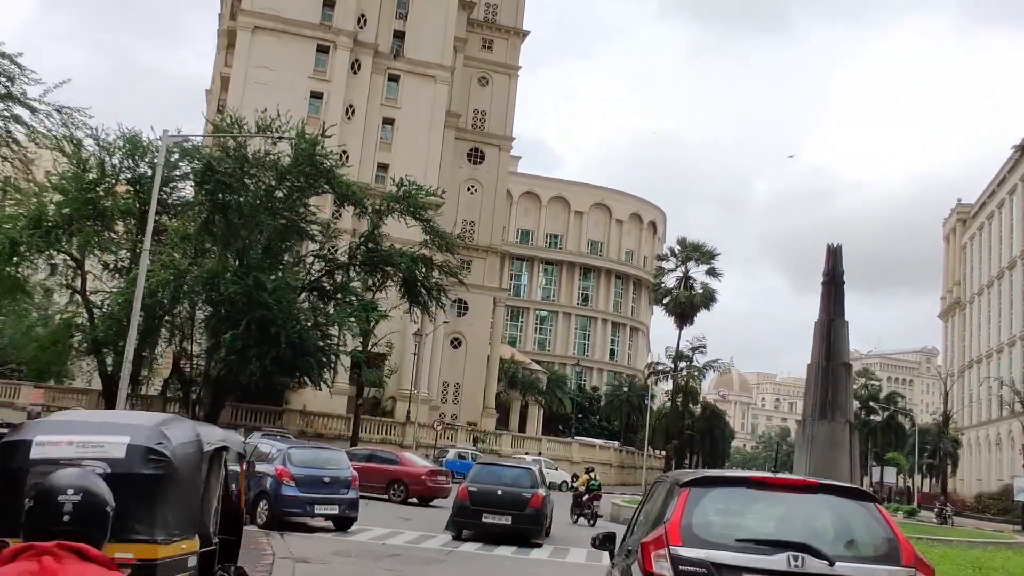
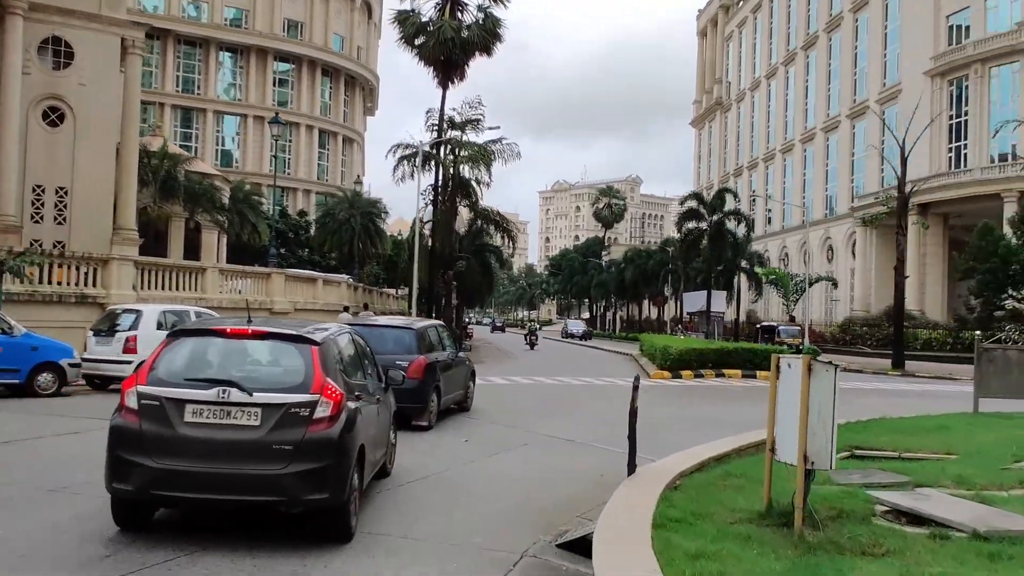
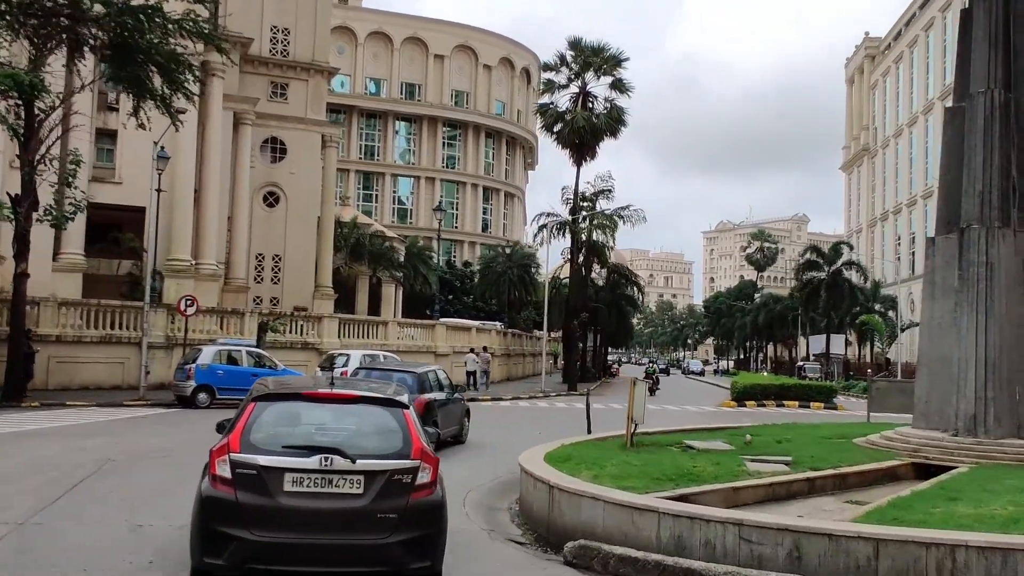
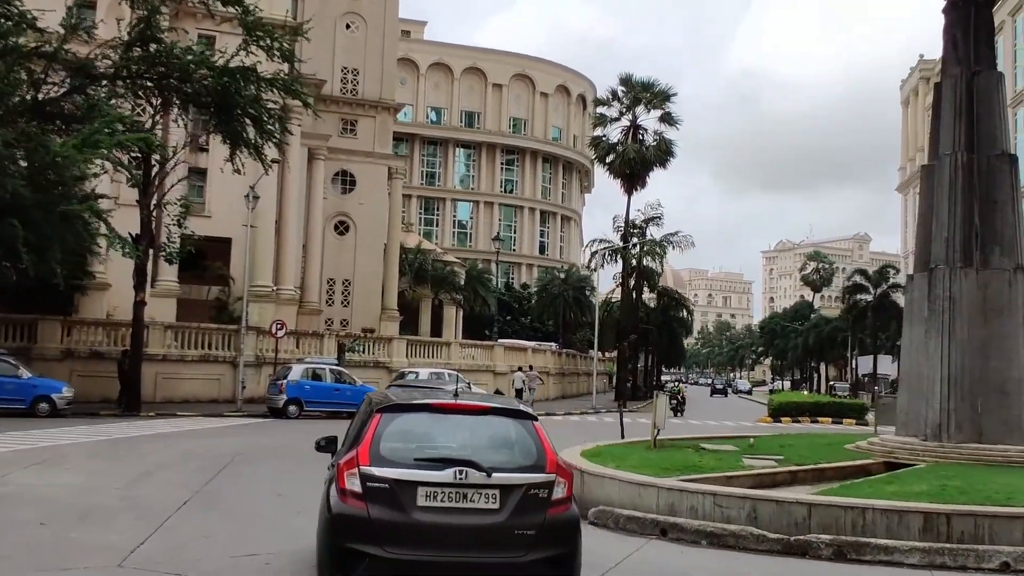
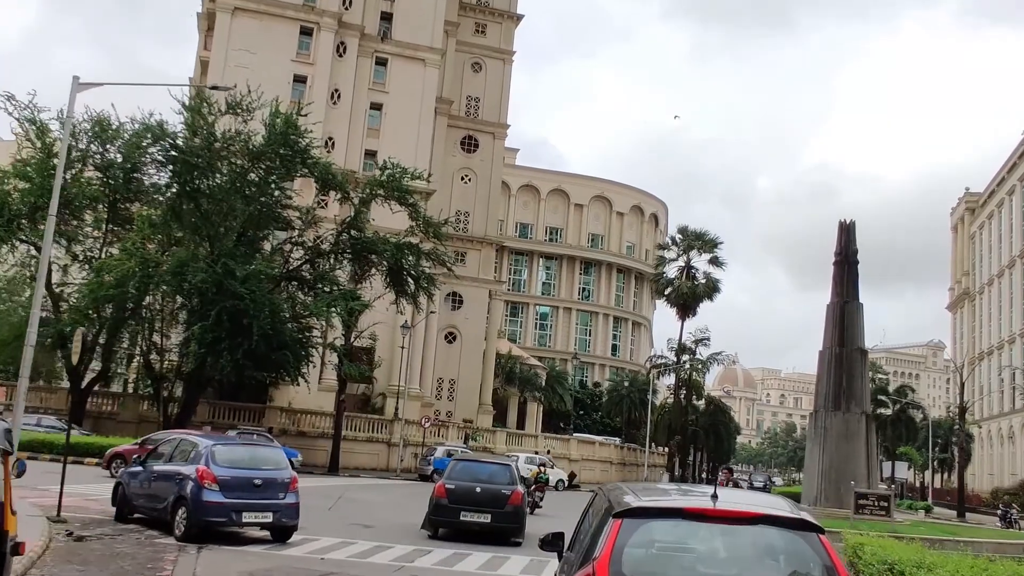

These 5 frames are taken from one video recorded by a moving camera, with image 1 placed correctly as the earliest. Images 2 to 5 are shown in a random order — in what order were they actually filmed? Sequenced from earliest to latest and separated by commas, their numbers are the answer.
5, 4, 3, 2
